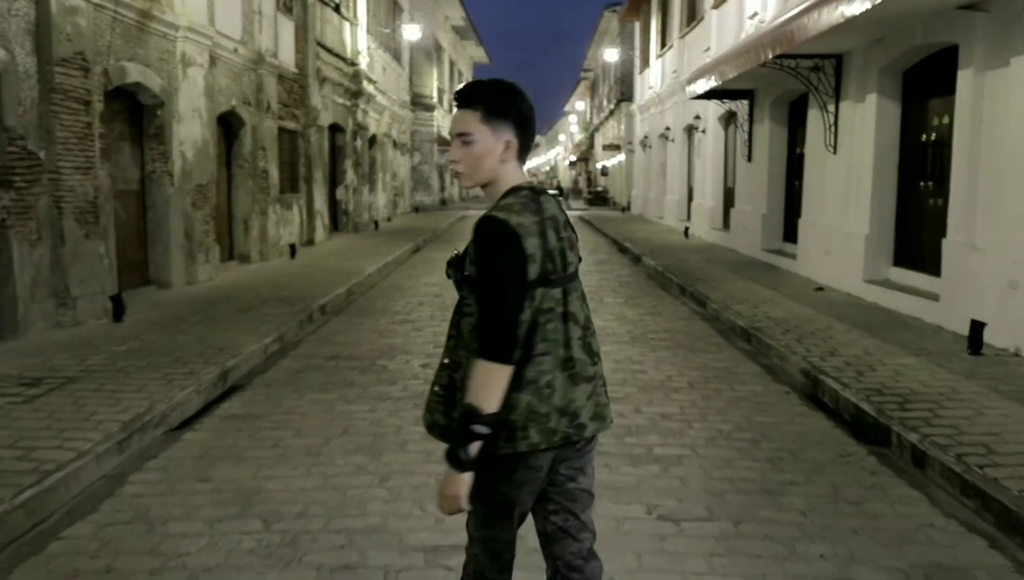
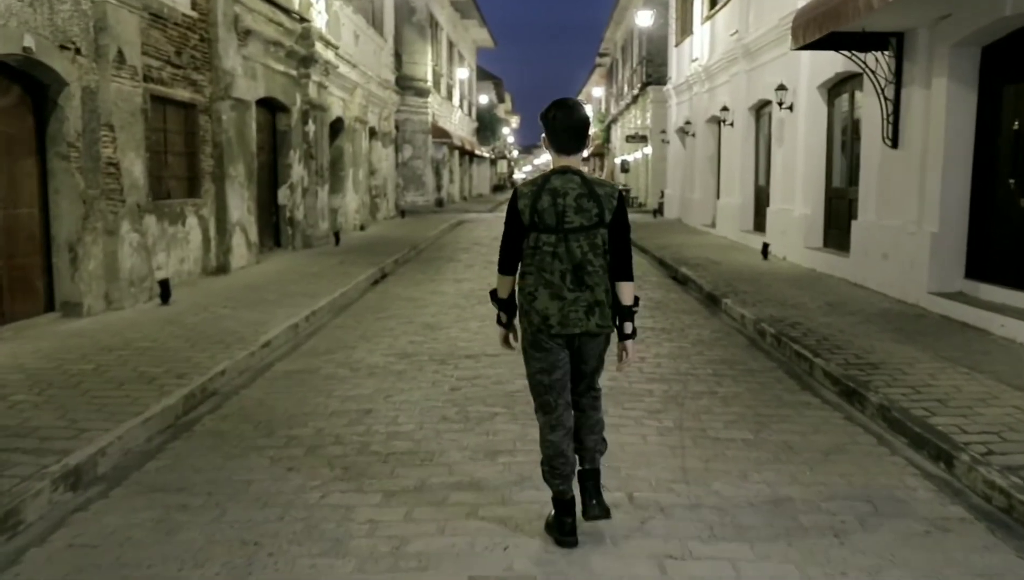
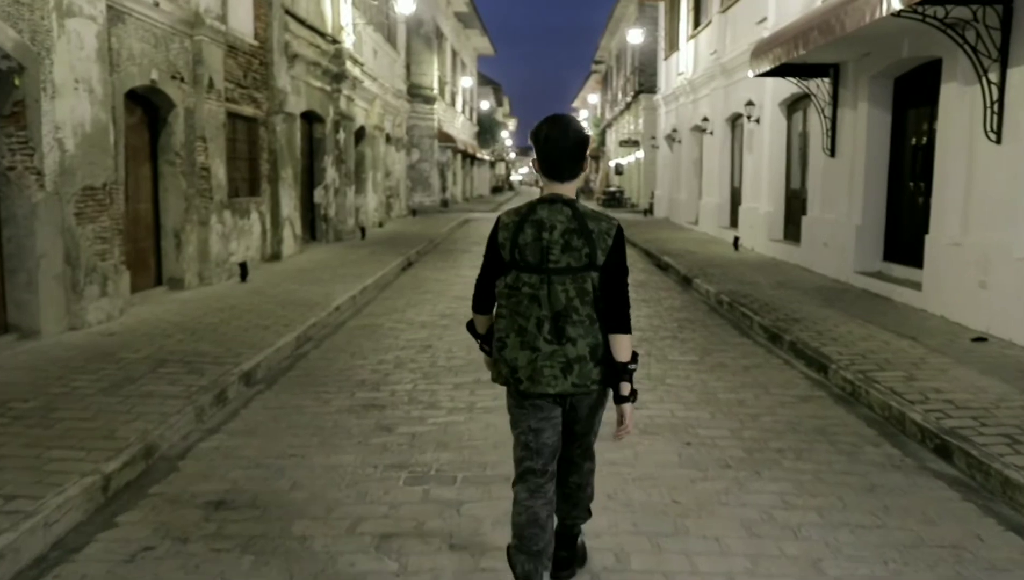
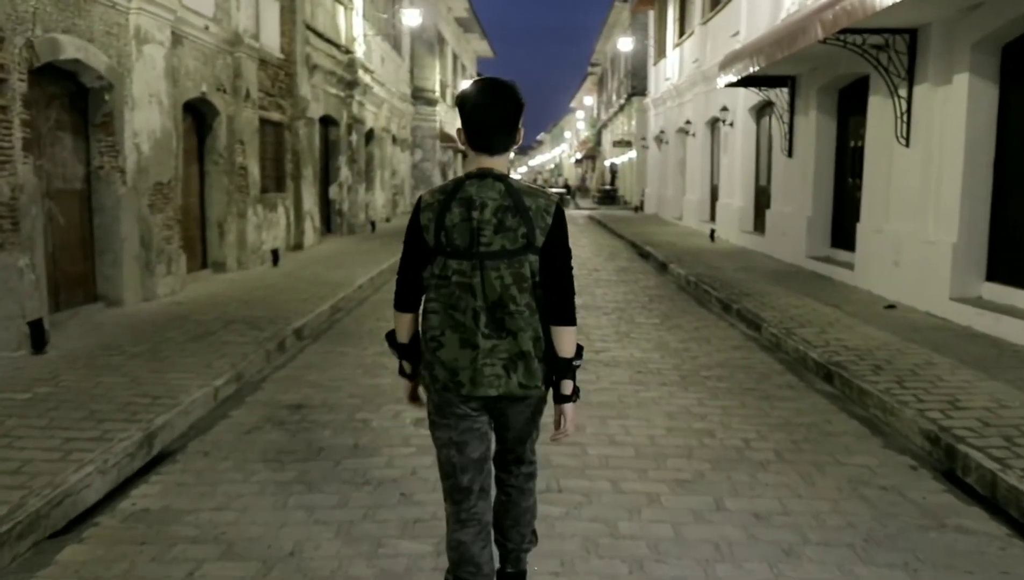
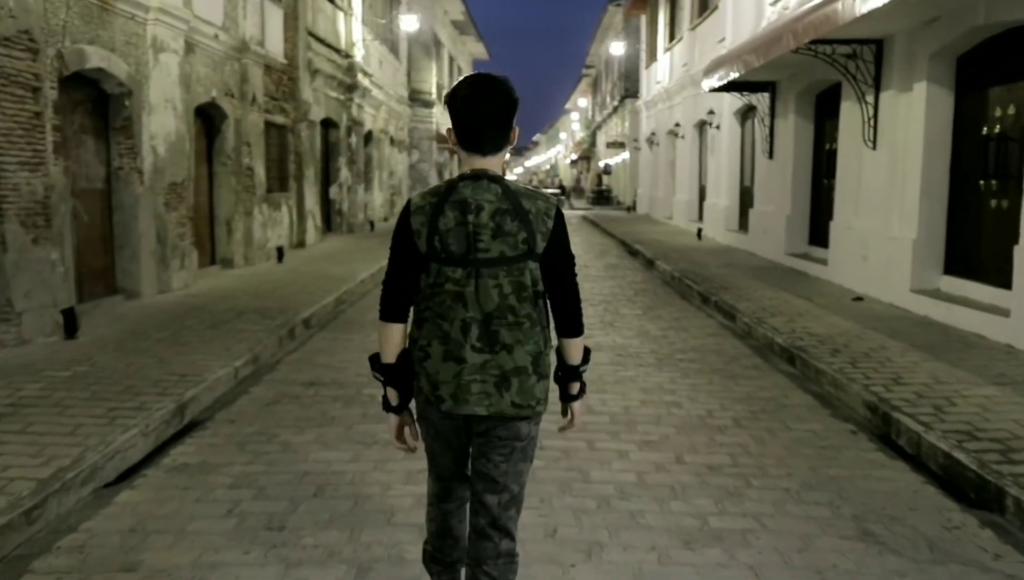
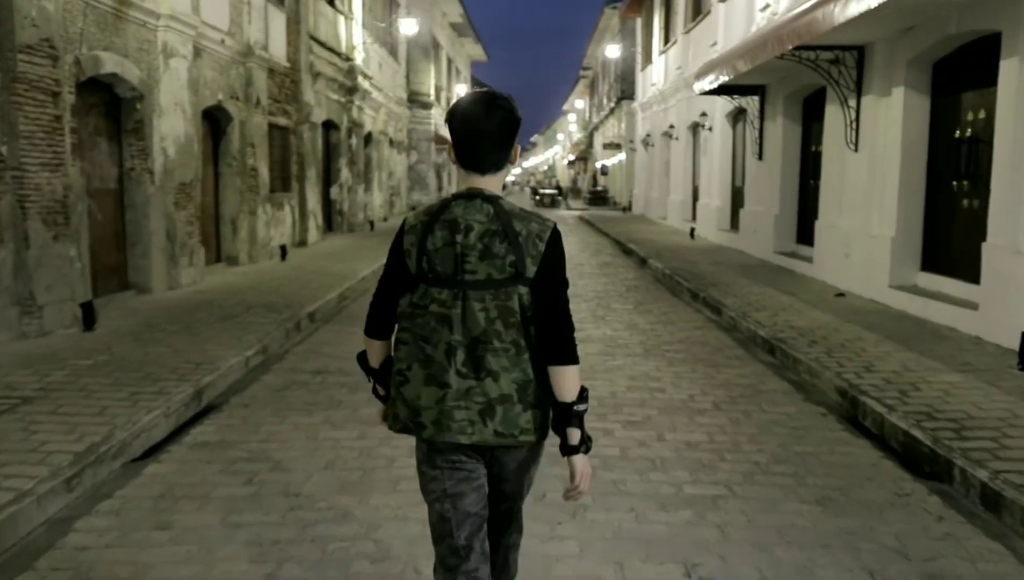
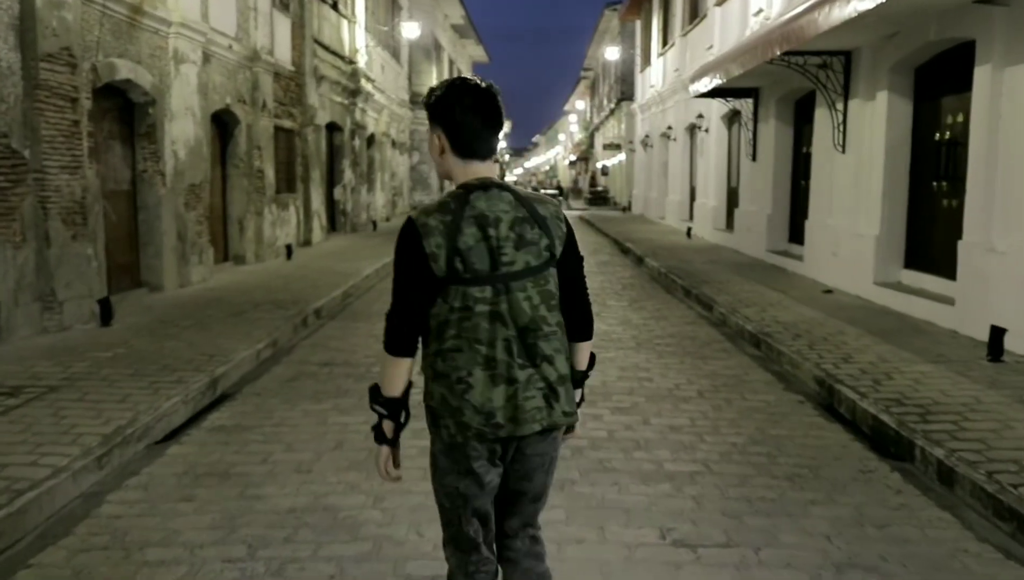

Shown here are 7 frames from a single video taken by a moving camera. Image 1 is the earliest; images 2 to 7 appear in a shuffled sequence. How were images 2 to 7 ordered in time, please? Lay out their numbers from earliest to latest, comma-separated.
7, 6, 5, 4, 3, 2
